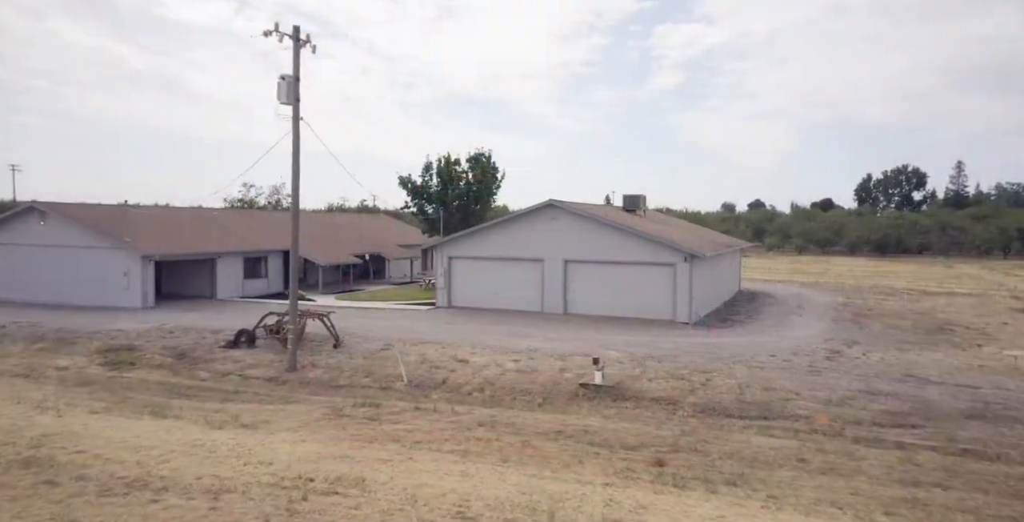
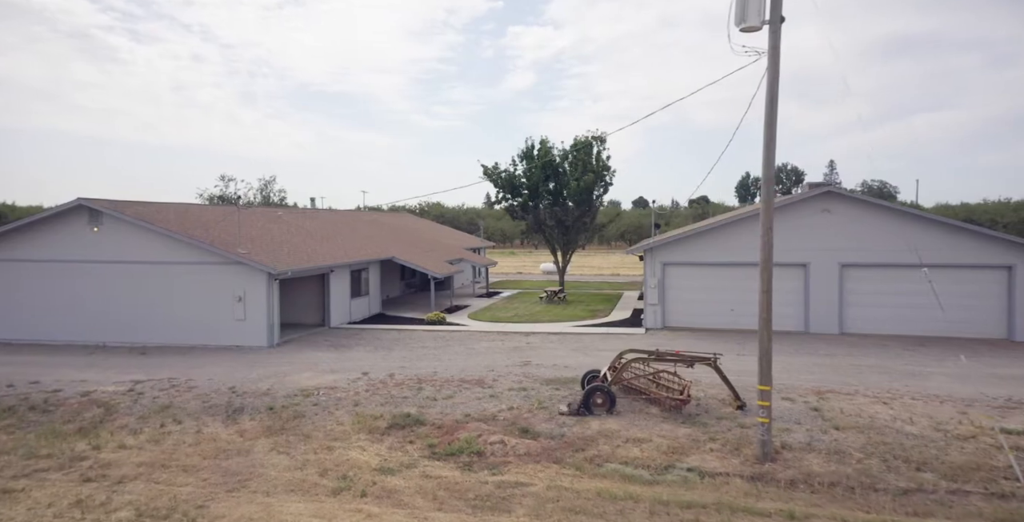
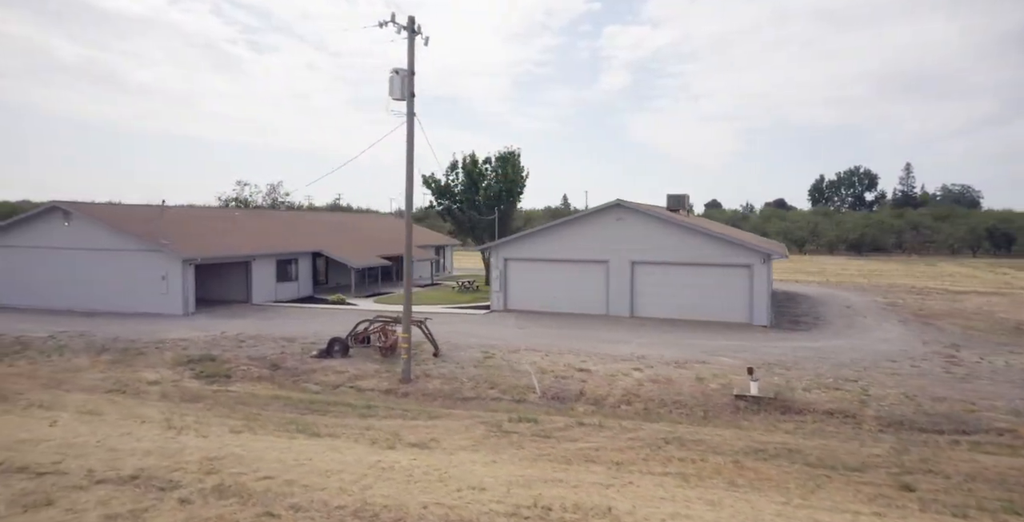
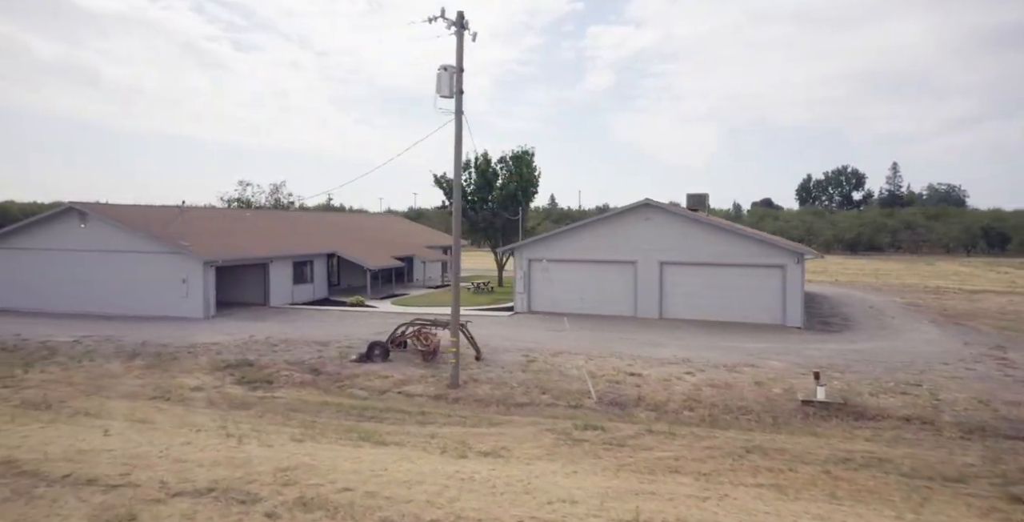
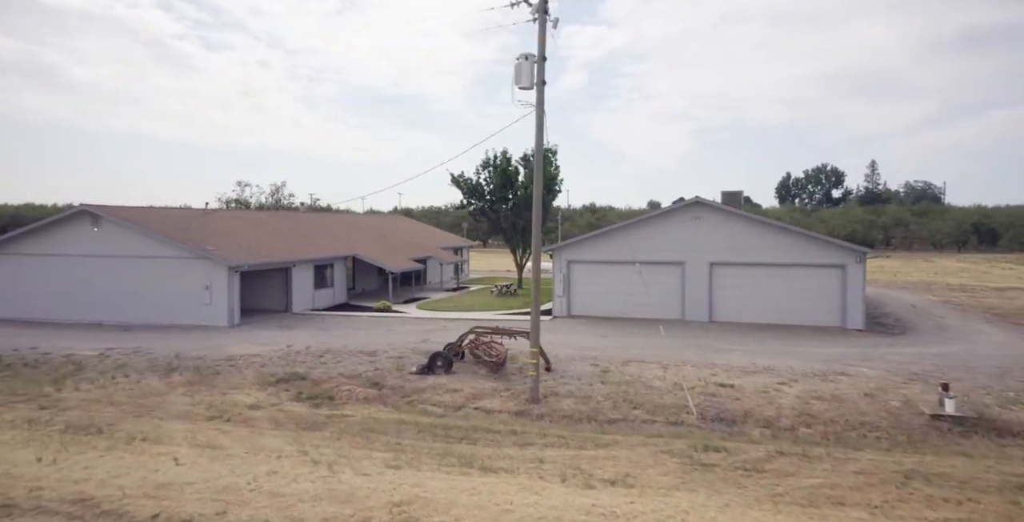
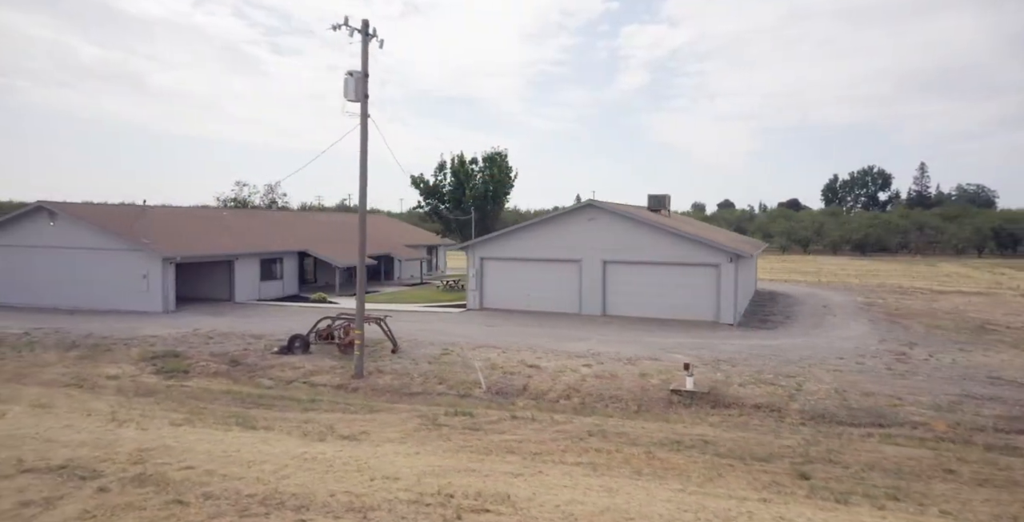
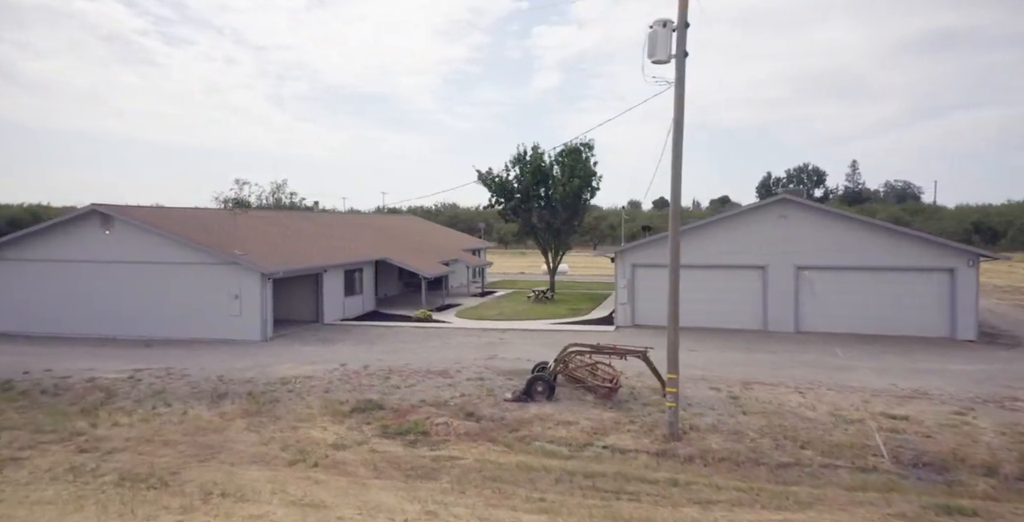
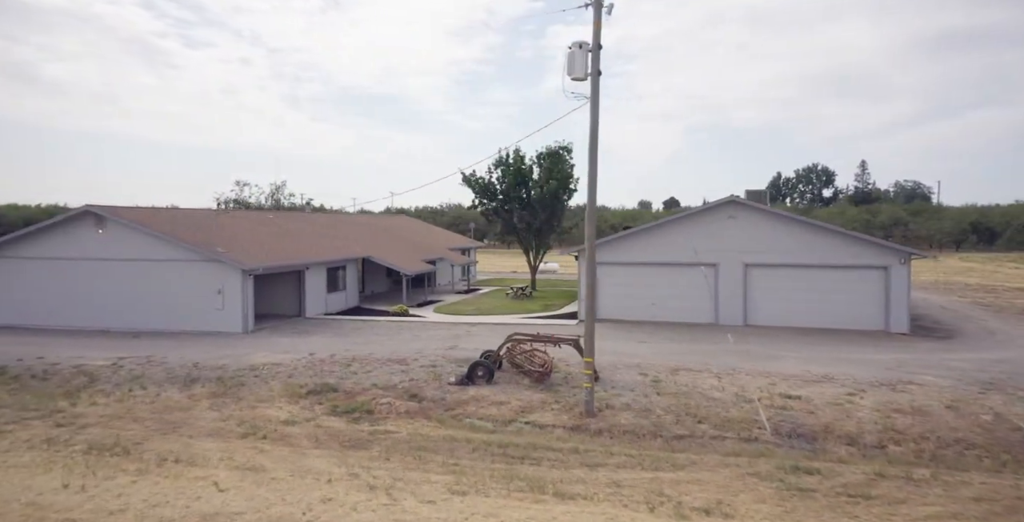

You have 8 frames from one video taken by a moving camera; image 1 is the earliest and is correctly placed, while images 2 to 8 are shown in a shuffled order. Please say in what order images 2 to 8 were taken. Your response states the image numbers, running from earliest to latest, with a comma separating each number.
6, 3, 4, 5, 8, 7, 2
